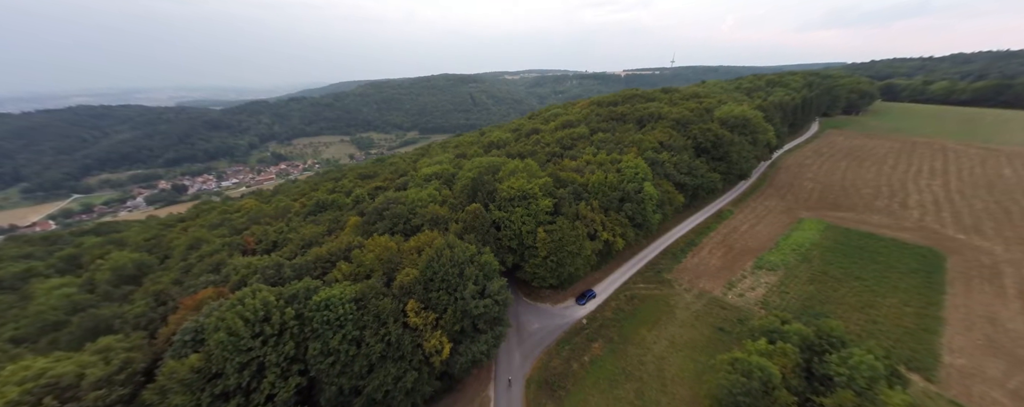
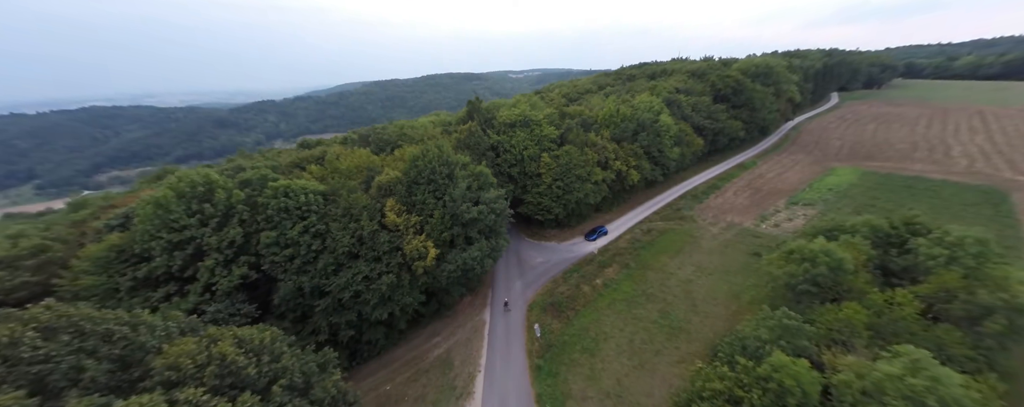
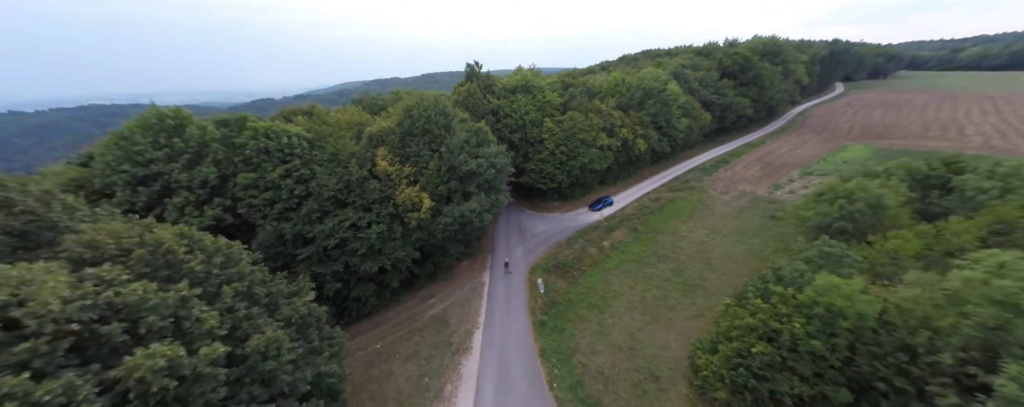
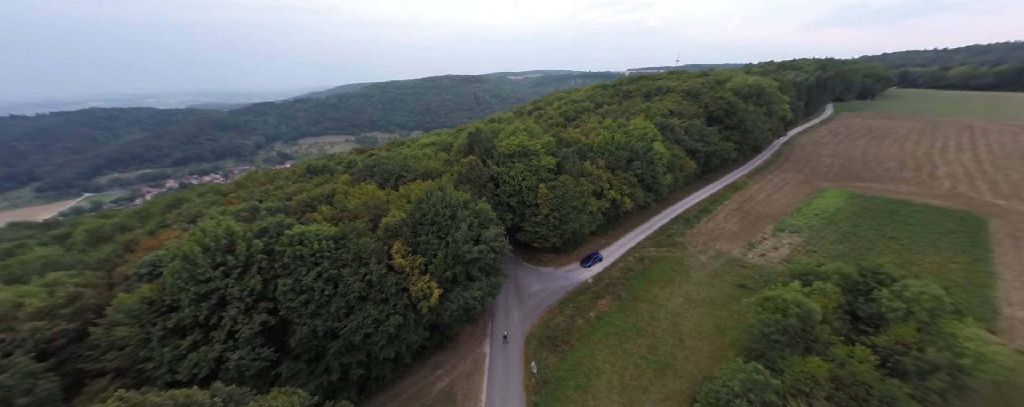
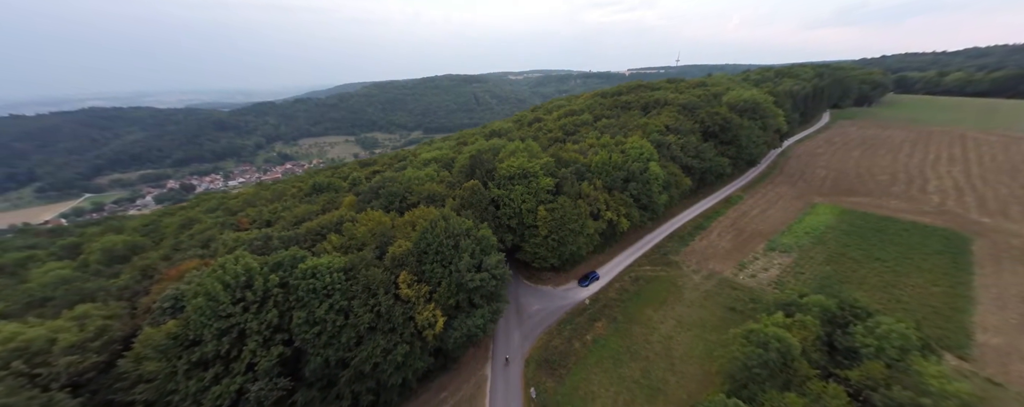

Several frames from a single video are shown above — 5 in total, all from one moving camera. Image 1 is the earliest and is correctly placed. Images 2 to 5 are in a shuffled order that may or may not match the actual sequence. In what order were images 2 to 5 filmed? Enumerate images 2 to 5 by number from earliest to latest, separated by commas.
5, 4, 2, 3
